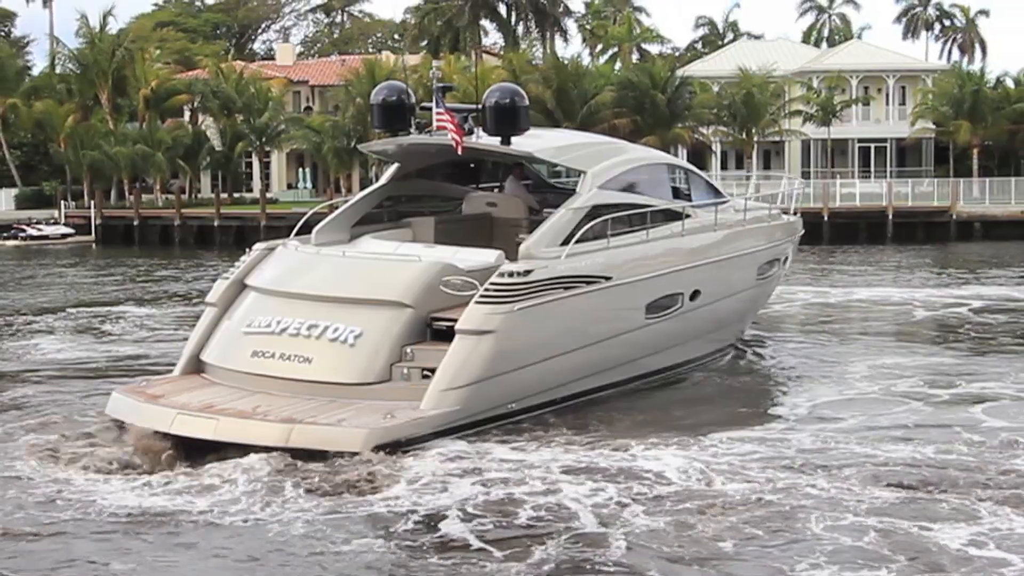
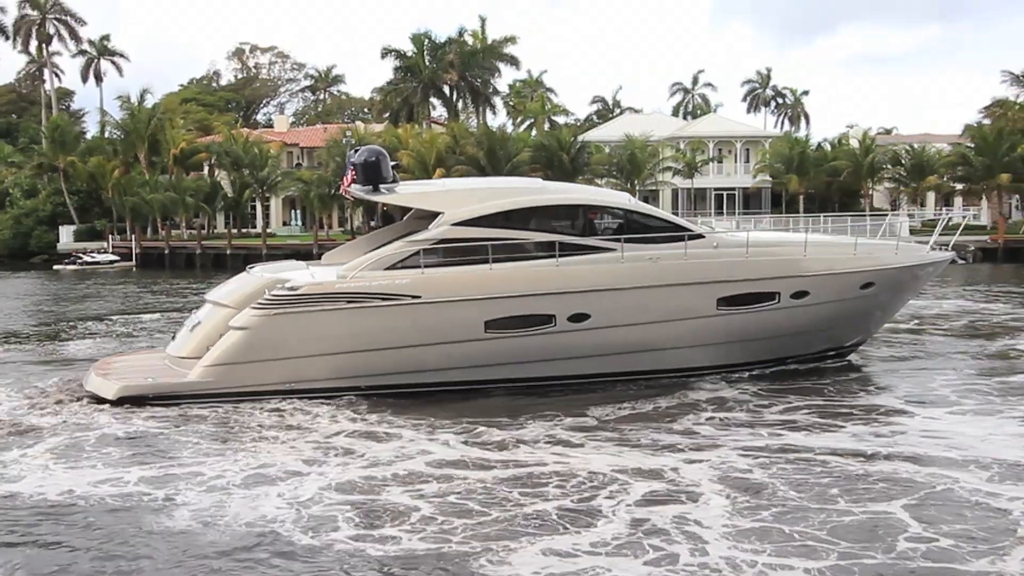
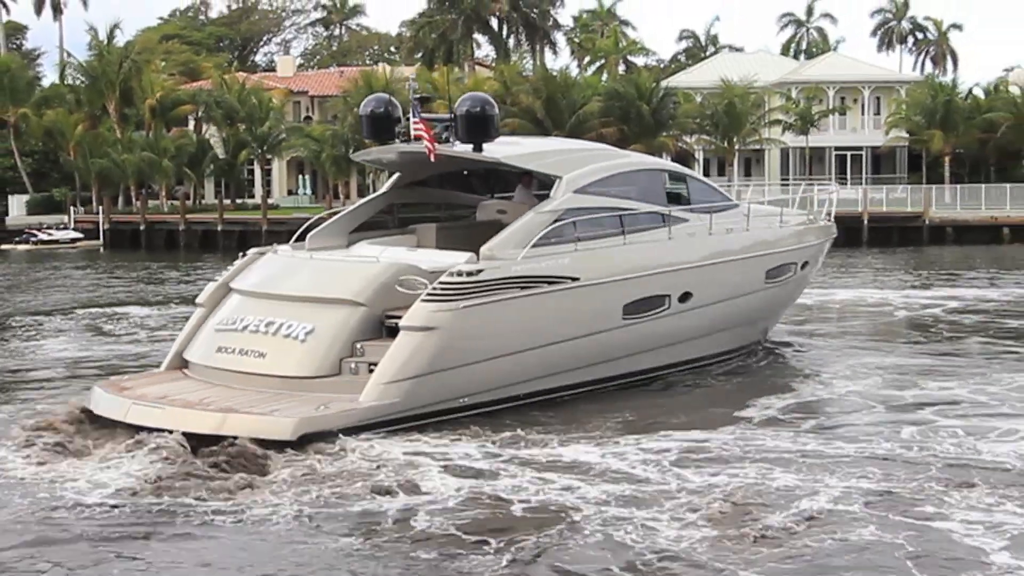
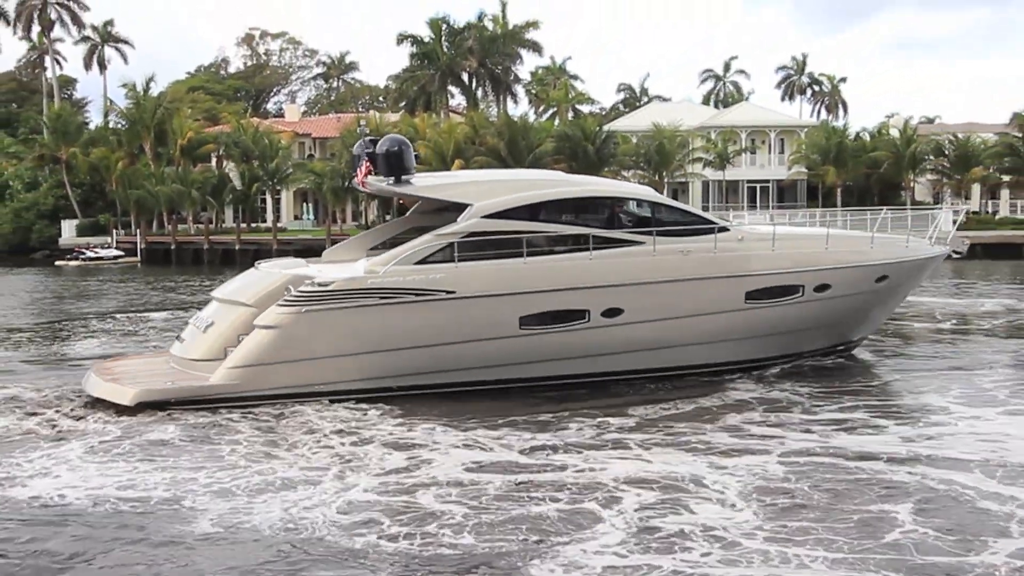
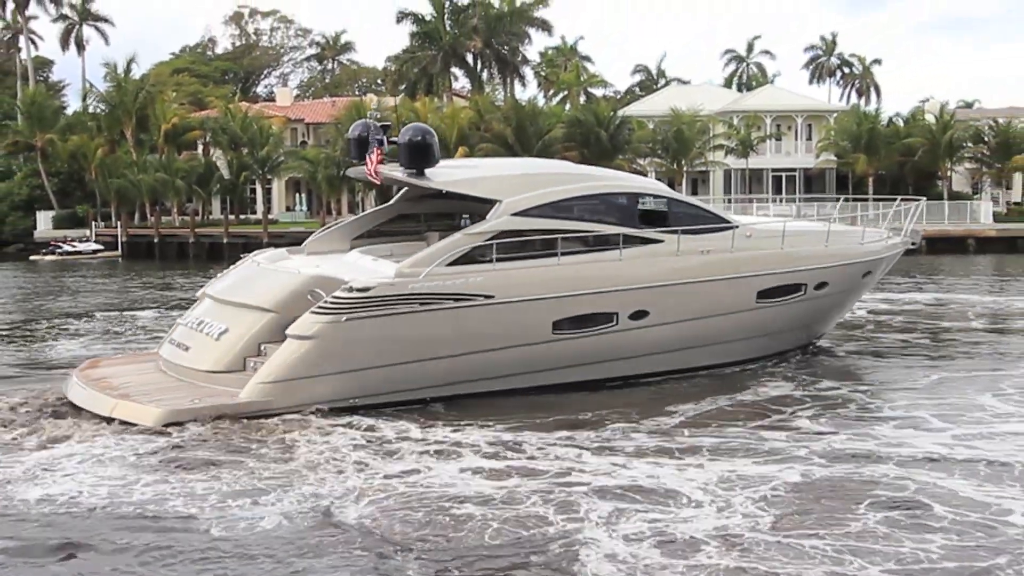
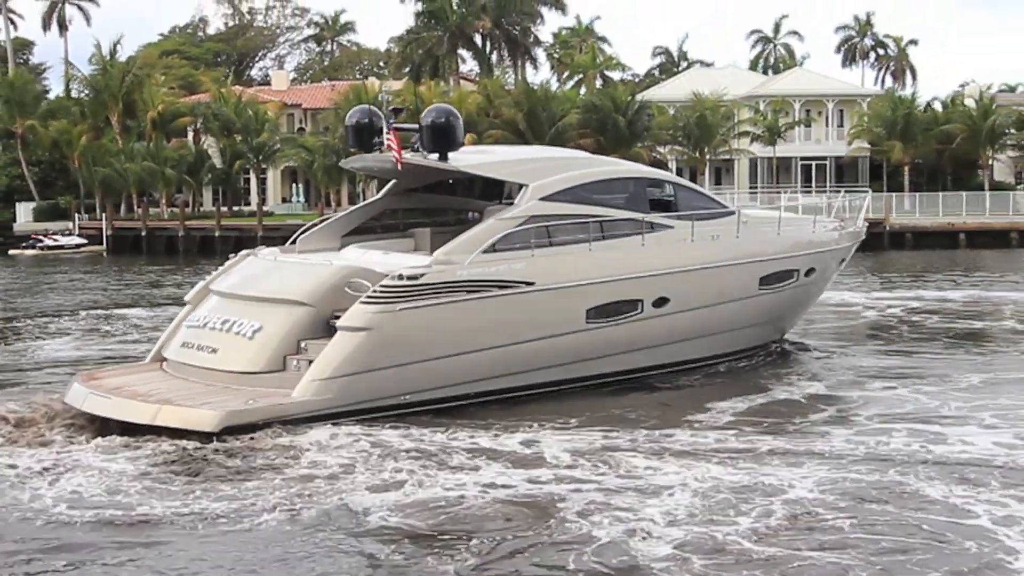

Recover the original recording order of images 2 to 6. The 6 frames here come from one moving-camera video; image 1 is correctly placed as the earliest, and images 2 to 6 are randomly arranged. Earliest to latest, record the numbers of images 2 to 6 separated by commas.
3, 6, 5, 4, 2
